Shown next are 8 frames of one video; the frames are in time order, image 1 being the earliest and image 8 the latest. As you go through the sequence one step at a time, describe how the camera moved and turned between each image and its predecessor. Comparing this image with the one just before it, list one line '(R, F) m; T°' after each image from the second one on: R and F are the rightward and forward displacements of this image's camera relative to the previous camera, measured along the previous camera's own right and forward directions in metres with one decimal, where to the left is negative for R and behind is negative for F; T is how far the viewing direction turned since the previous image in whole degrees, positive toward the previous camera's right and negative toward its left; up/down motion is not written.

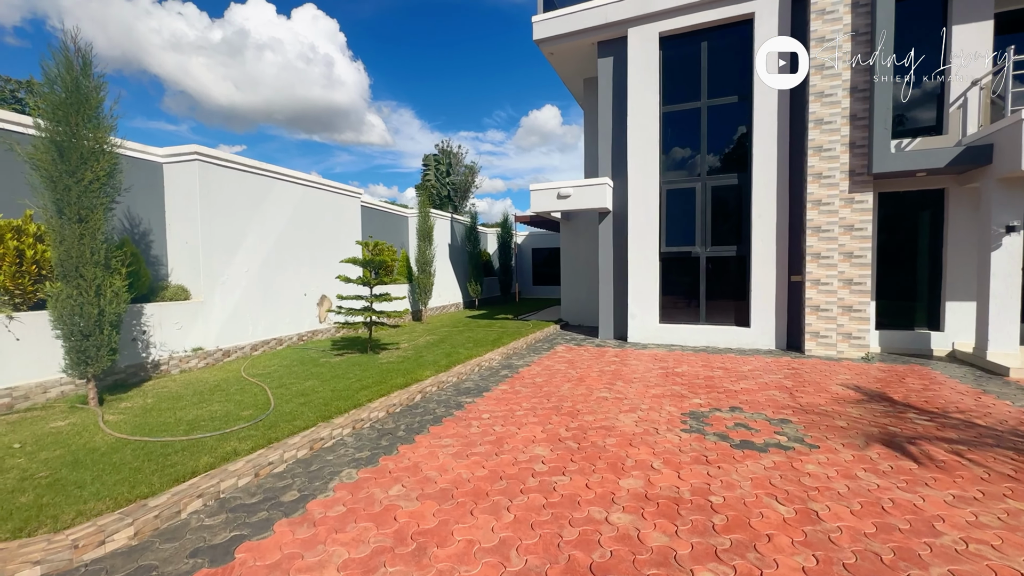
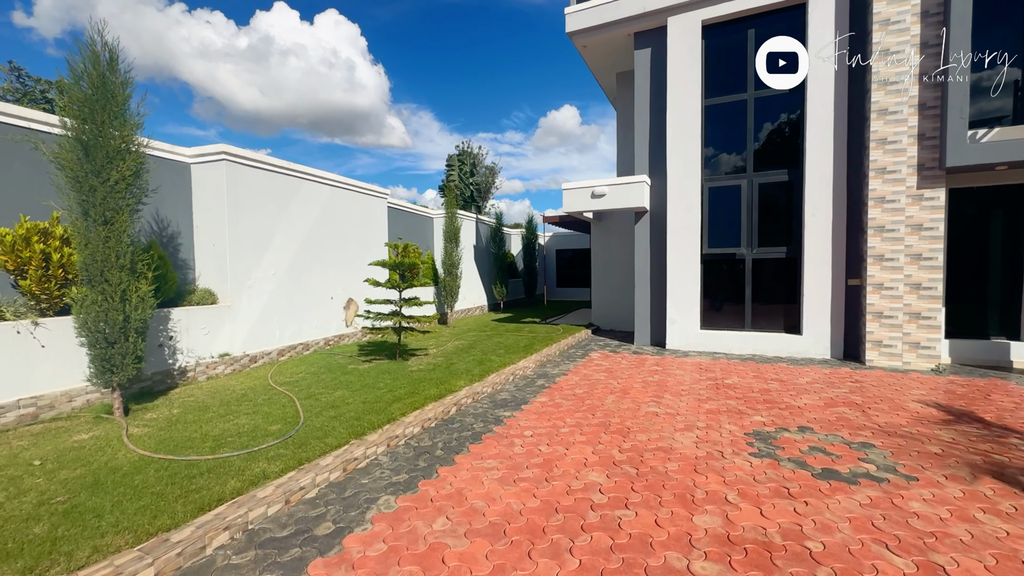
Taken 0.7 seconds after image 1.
(-0.3, +0.4) m; -2°
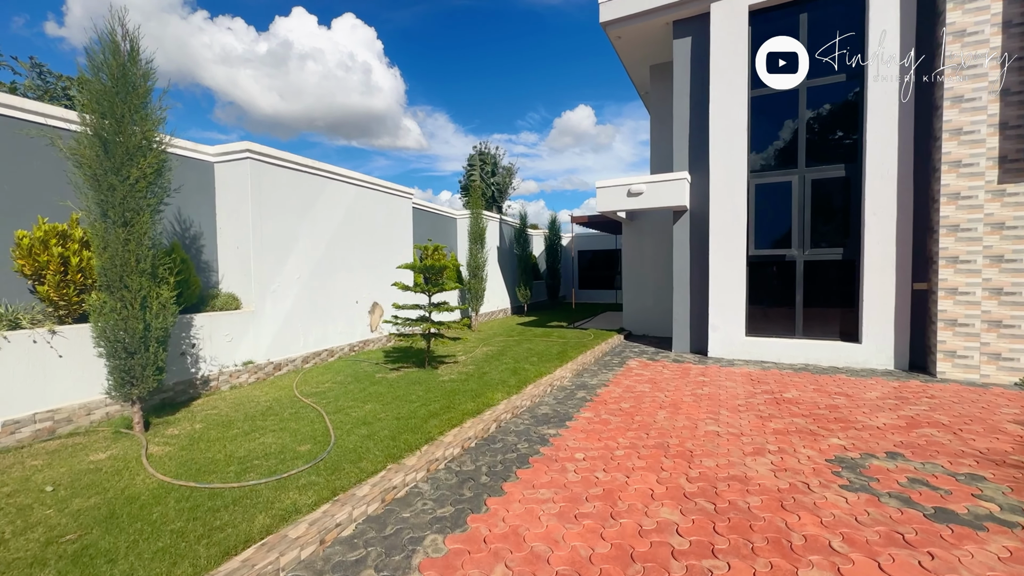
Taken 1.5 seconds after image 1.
(-0.3, +0.4) m; -2°
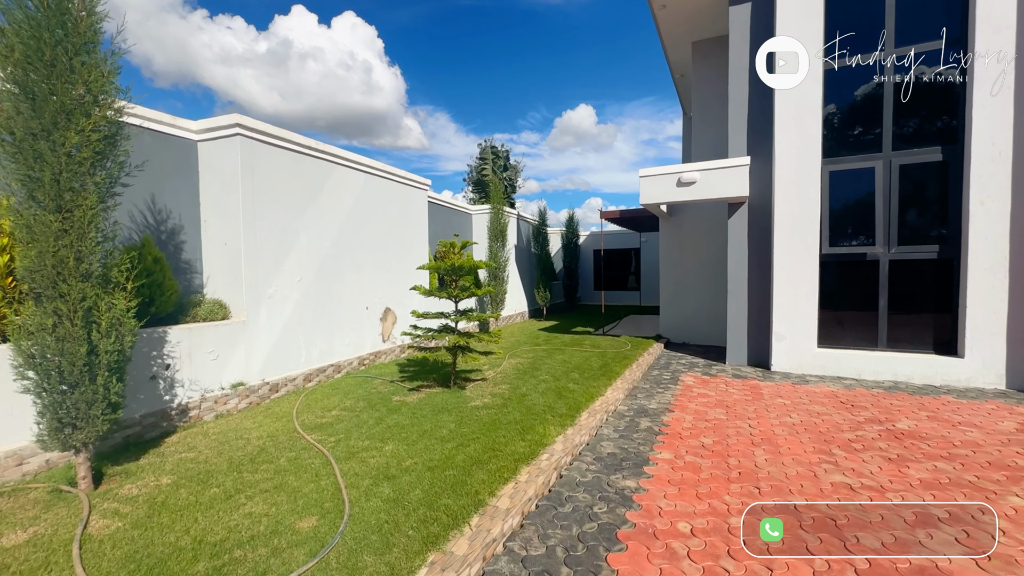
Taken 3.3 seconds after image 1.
(-0.5, +1.1) m; 0°
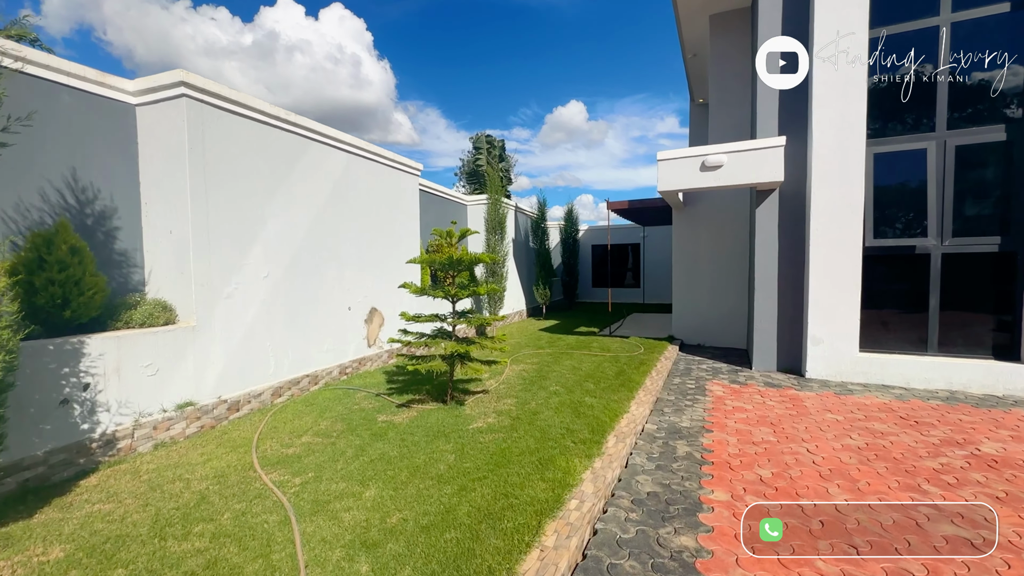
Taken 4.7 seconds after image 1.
(-0.2, +0.9) m; +1°
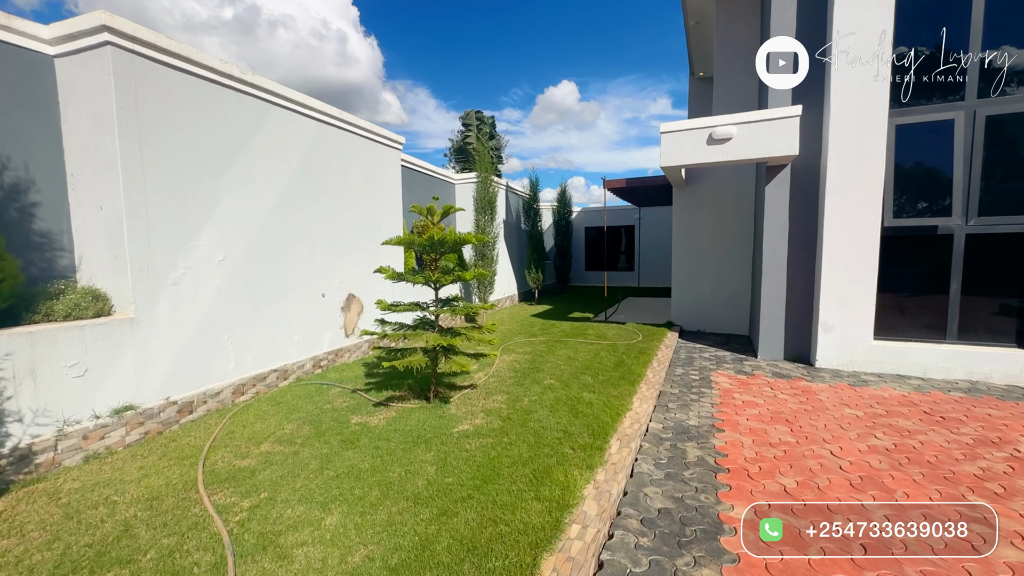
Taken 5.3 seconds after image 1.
(0.0, +0.5) m; +1°
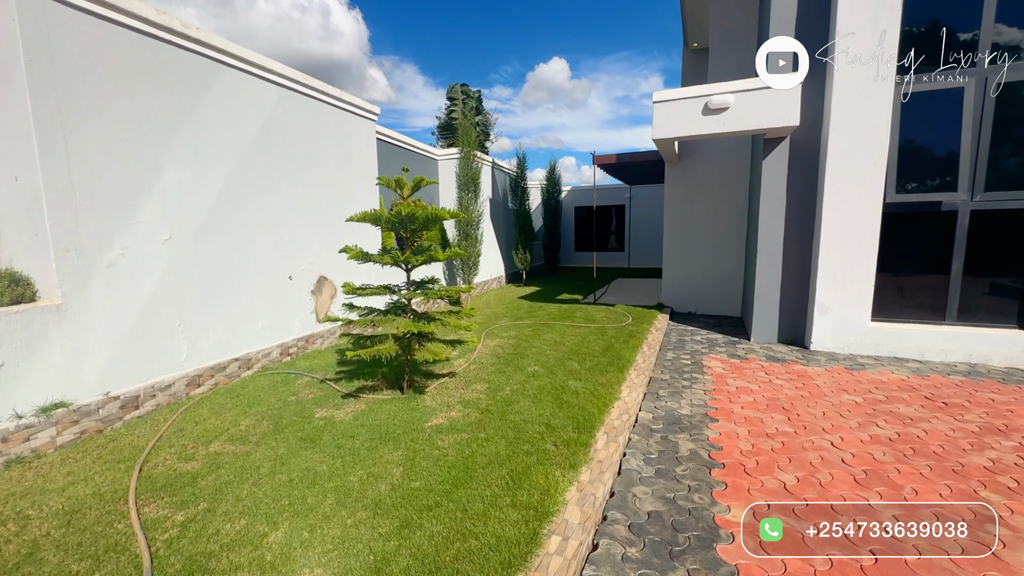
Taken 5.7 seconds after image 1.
(+0.1, +0.3) m; +1°
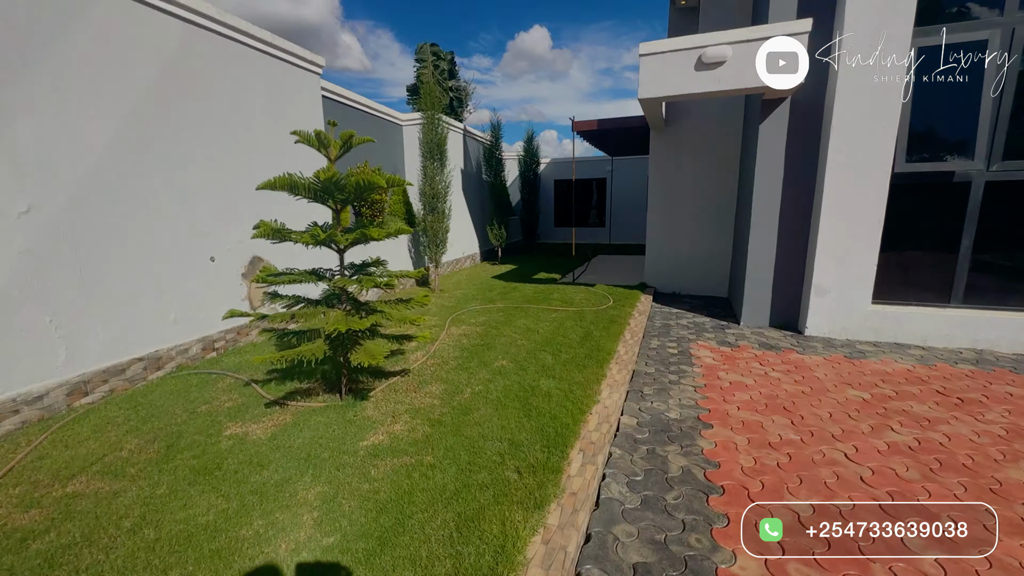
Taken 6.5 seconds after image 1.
(+0.2, +0.7) m; +2°
